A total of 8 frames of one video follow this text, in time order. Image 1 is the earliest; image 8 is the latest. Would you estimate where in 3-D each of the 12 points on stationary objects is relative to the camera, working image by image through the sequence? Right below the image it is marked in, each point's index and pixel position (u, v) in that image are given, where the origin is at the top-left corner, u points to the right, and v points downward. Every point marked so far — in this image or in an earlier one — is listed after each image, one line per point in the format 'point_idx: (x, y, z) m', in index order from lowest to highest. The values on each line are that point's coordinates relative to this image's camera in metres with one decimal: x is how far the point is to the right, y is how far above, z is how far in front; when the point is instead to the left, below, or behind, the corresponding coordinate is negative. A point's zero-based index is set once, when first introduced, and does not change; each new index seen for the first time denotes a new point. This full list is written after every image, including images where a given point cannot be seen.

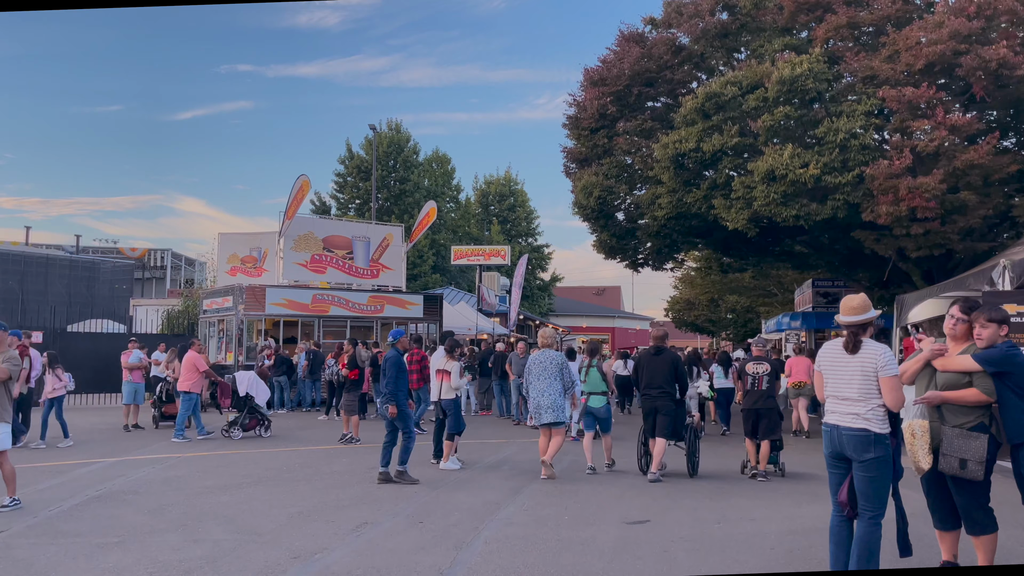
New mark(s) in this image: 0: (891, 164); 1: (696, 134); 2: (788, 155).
0: (+7.8, +2.6, +17.2) m
1: (+4.4, +3.7, +20.1) m
2: (+6.0, +2.9, +18.2) m
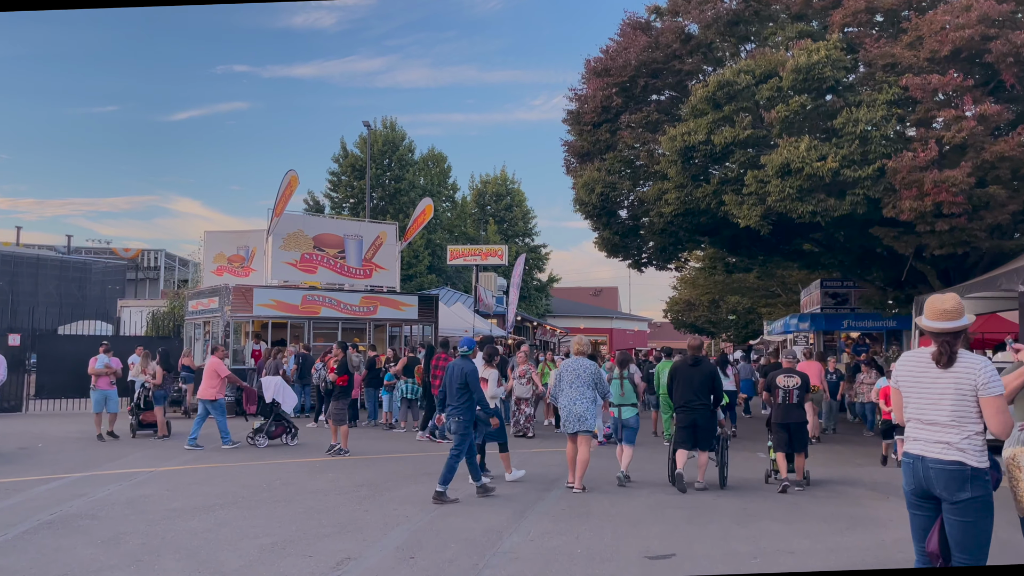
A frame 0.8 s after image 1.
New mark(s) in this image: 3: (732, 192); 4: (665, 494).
0: (+7.8, +2.6, +16.2) m
1: (+4.4, +3.7, +19.0) m
2: (+6.0, +2.9, +17.1) m
3: (+5.1, +2.2, +19.2) m
4: (+2.0, -2.8, +11.1) m
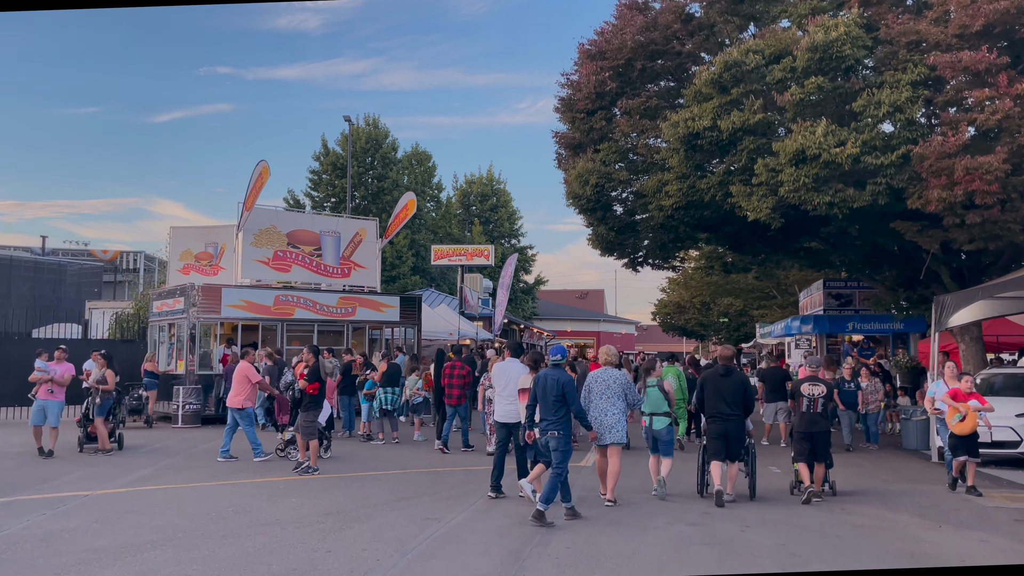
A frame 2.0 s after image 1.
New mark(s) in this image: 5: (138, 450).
0: (+7.6, +2.6, +14.7) m
1: (+4.2, +3.7, +17.5) m
2: (+5.8, +2.9, +15.6) m
3: (+4.8, +2.2, +17.7) m
4: (+2.0, -2.7, +9.5) m
5: (-7.2, -3.1, +16.2) m
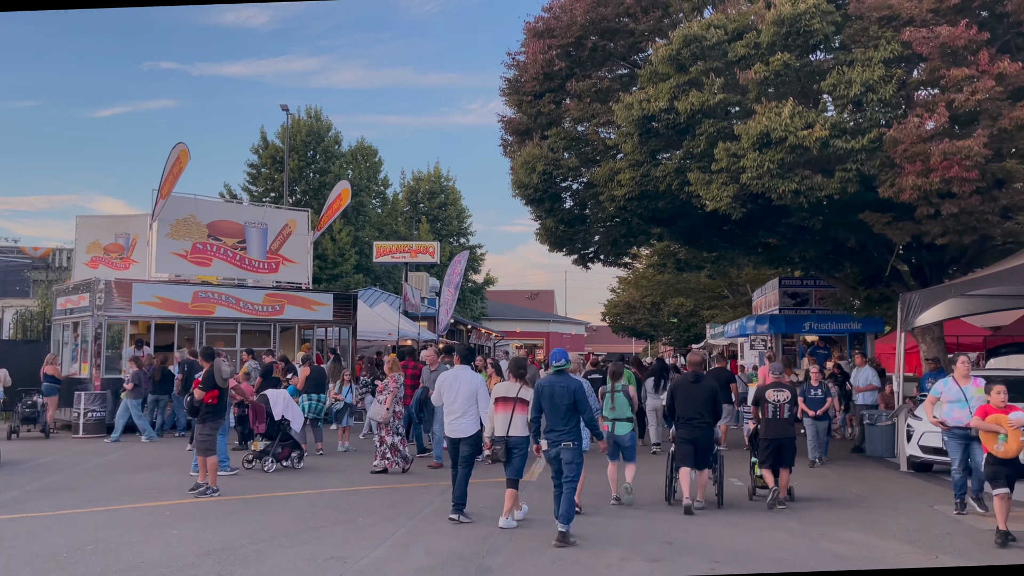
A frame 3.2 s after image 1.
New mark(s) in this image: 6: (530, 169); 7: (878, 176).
0: (+6.6, +2.7, +13.5) m
1: (+3.0, +3.8, +16.1) m
2: (+4.7, +3.0, +14.3) m
3: (+3.7, +2.3, +16.3) m
4: (+1.2, -2.6, +8.0) m
5: (-8.3, -3.0, +14.1) m
6: (+0.4, +2.8, +19.9) m
7: (+6.3, +1.9, +14.5) m
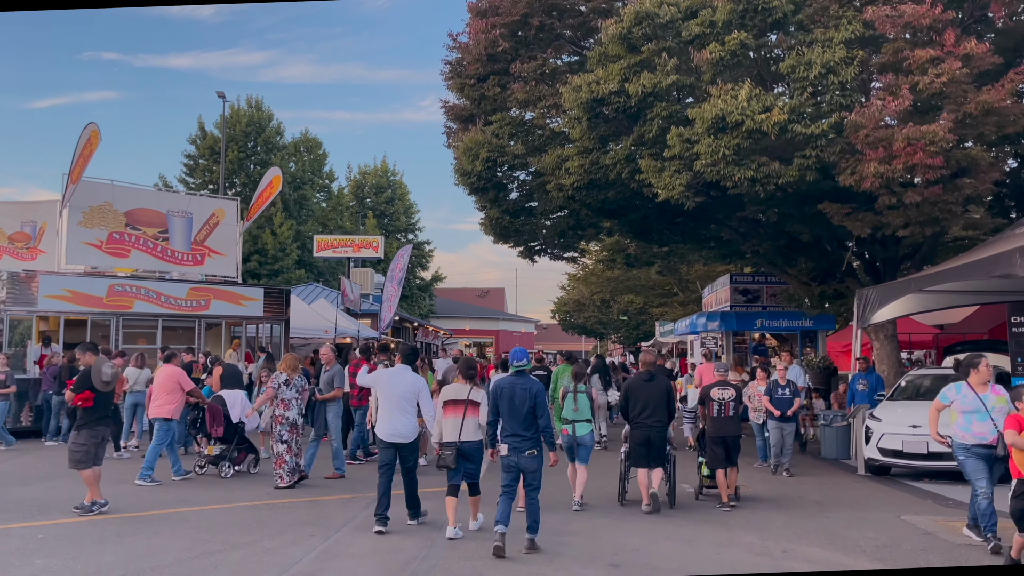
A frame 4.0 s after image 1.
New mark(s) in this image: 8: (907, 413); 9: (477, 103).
0: (+5.7, +2.8, +12.8) m
1: (+1.9, +3.9, +15.1) m
2: (+3.7, +3.1, +13.4) m
3: (+2.5, +2.4, +15.4) m
4: (+0.6, -2.5, +6.9) m
5: (-9.3, -2.9, +12.4) m
6: (-0.9, +3.0, +18.8) m
7: (+5.3, +2.0, +13.7) m
8: (+6.5, -2.1, +13.9) m
9: (-0.8, +4.3, +19.3) m
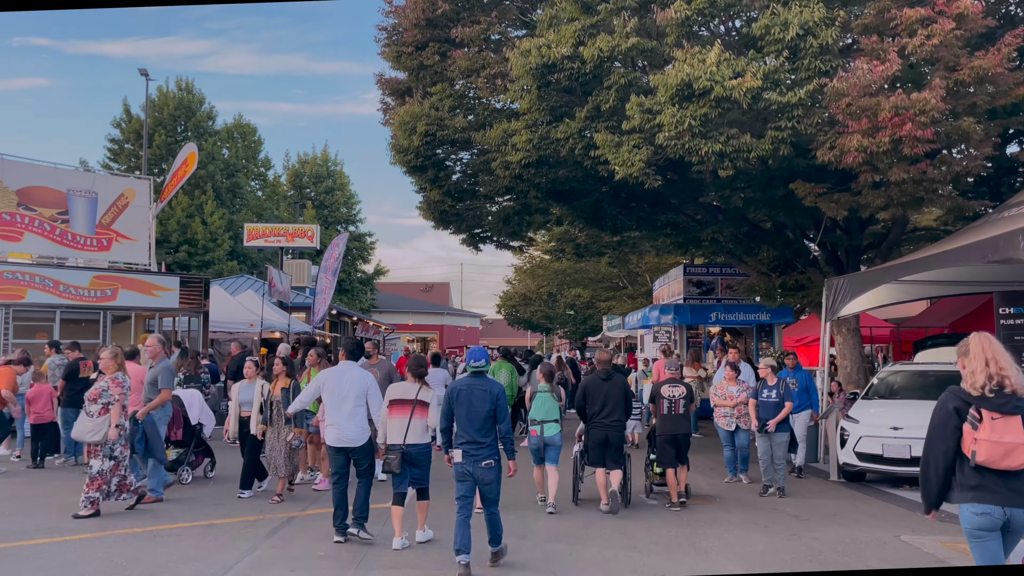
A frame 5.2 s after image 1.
0: (+4.9, +2.9, +11.4) m
1: (+1.0, +4.1, +13.5) m
2: (+2.9, +3.3, +12.0) m
3: (+1.6, +2.6, +13.8) m
4: (+0.2, -2.3, +5.3) m
5: (-10.1, -2.6, +10.2) m
6: (-2.1, +3.2, +17.0) m
7: (+4.5, +2.2, +12.3) m
8: (+5.6, -1.9, +12.7) m
9: (-2.0, +4.5, +17.5) m
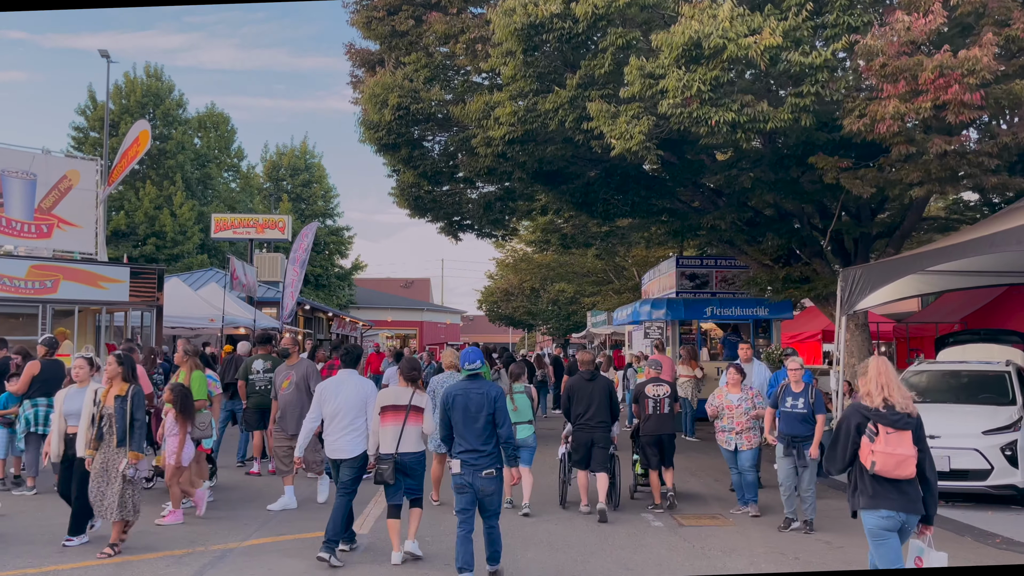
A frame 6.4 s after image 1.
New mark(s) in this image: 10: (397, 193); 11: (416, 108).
0: (+4.7, +3.1, +9.9) m
1: (+0.7, +4.3, +11.9) m
2: (+2.7, +3.4, +10.4) m
3: (+1.3, +2.8, +12.2) m
4: (+0.1, -2.2, +3.7) m
5: (-10.3, -2.5, +8.3) m
6: (-2.4, +3.4, +15.3) m
7: (+4.2, +2.4, +10.8) m
8: (+5.4, -1.8, +11.2) m
9: (-2.3, +4.7, +15.8) m
10: (-2.5, +2.0, +17.7) m
11: (-1.7, +3.2, +15.0) m
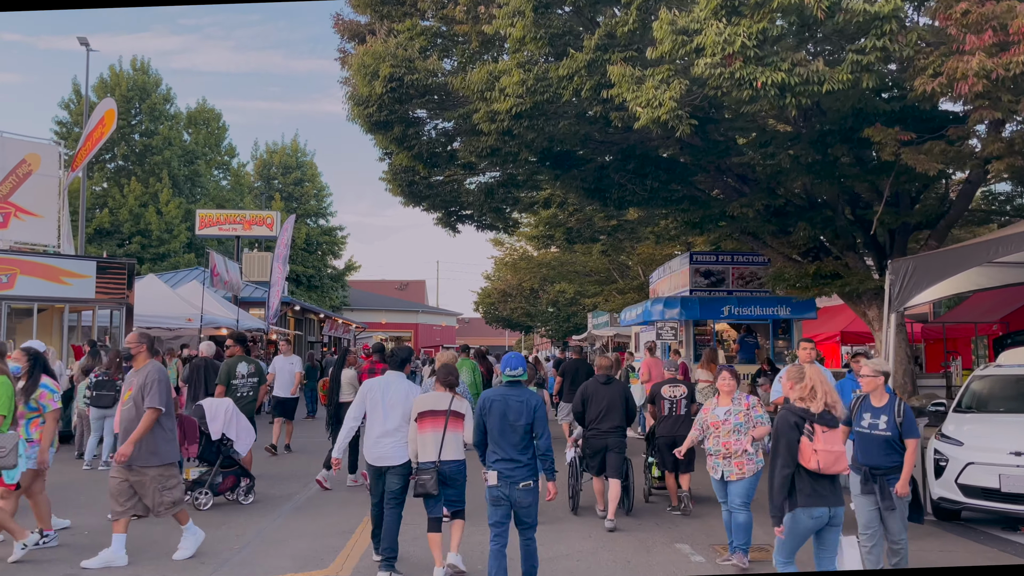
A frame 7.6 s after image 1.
0: (+4.8, +3.2, +8.3) m
1: (+0.9, +4.4, +10.3) m
2: (+2.8, +3.5, +8.8) m
3: (+1.4, +2.9, +10.6) m
4: (+0.3, -2.1, +2.1) m
5: (-10.1, -2.4, +6.6) m
6: (-2.3, +3.5, +13.7) m
7: (+4.4, +2.5, +9.2) m
8: (+5.5, -1.6, +9.6) m
9: (-2.3, +4.8, +14.2) m
10: (-2.4, +2.1, +16.1) m
11: (-1.6, +3.3, +13.4) m
